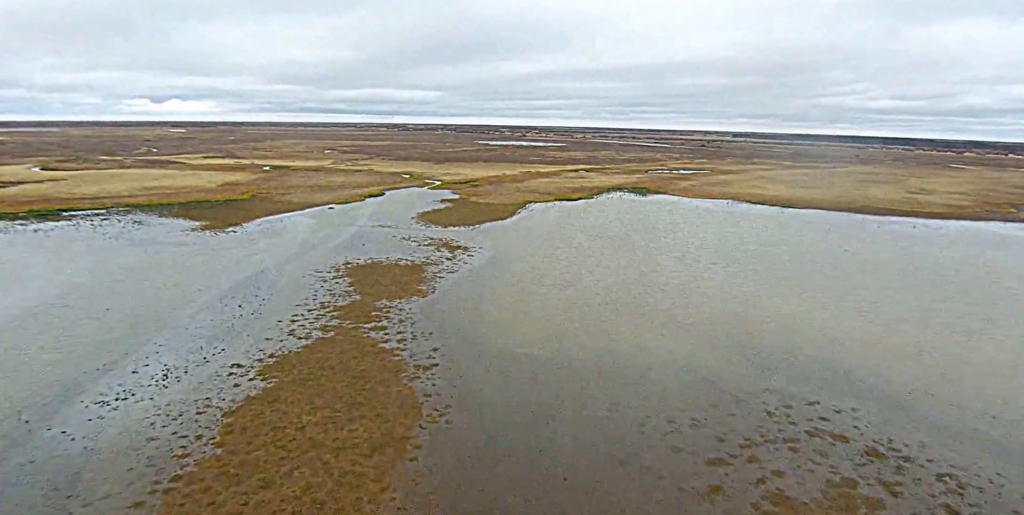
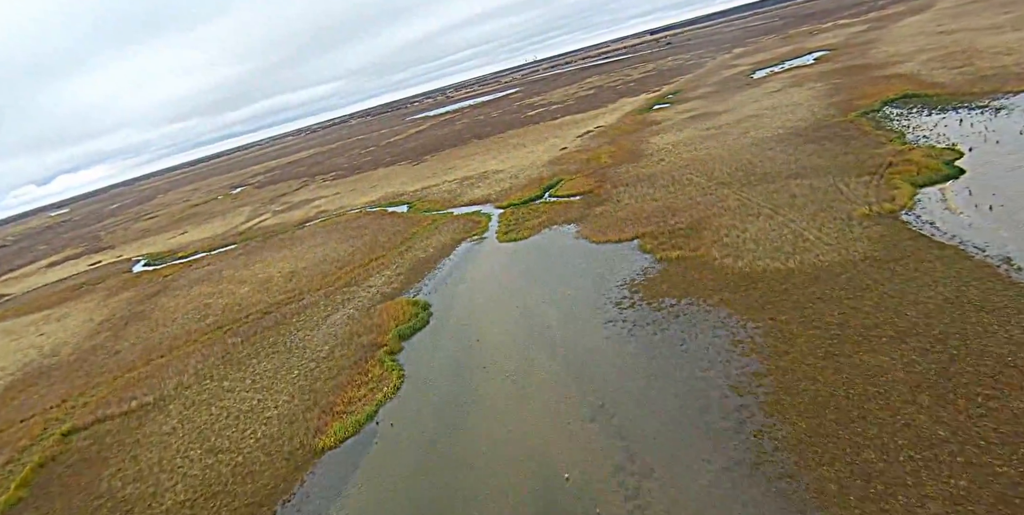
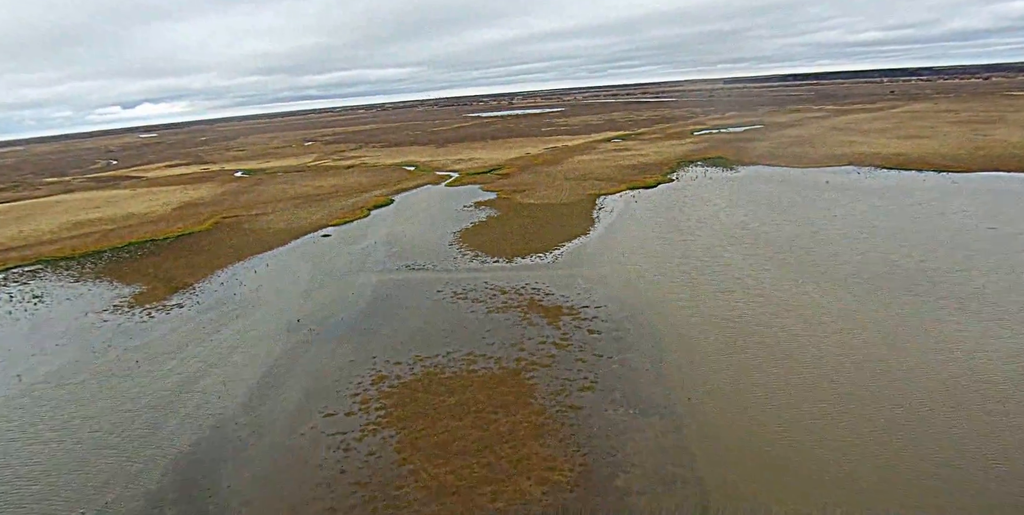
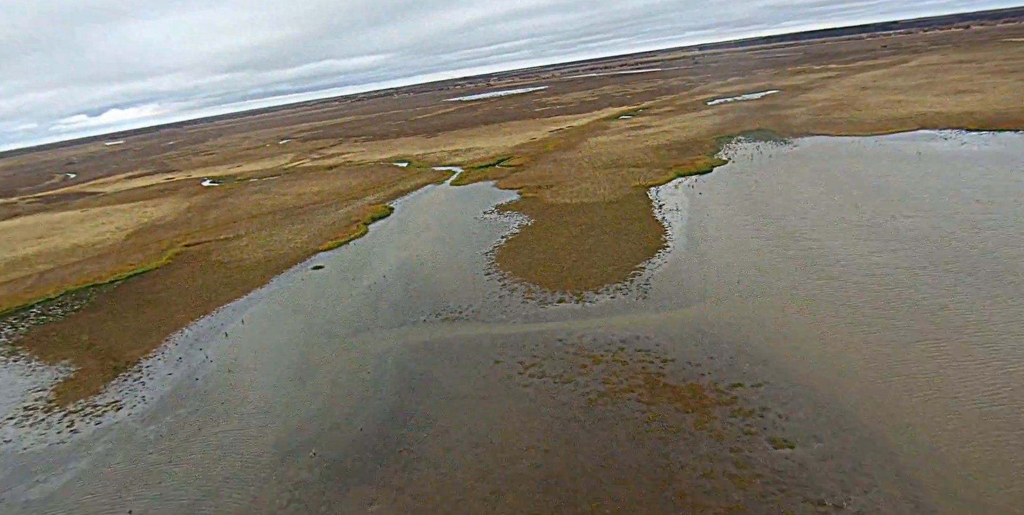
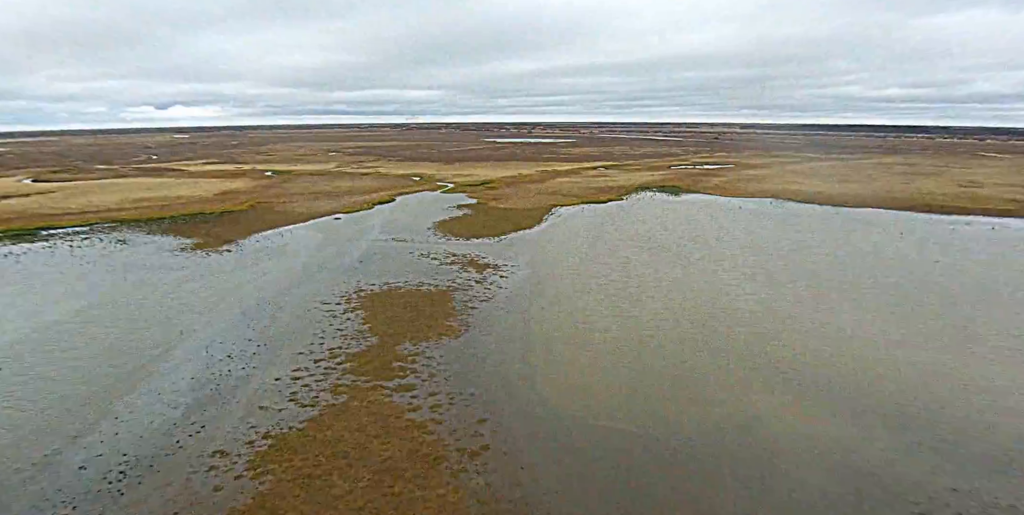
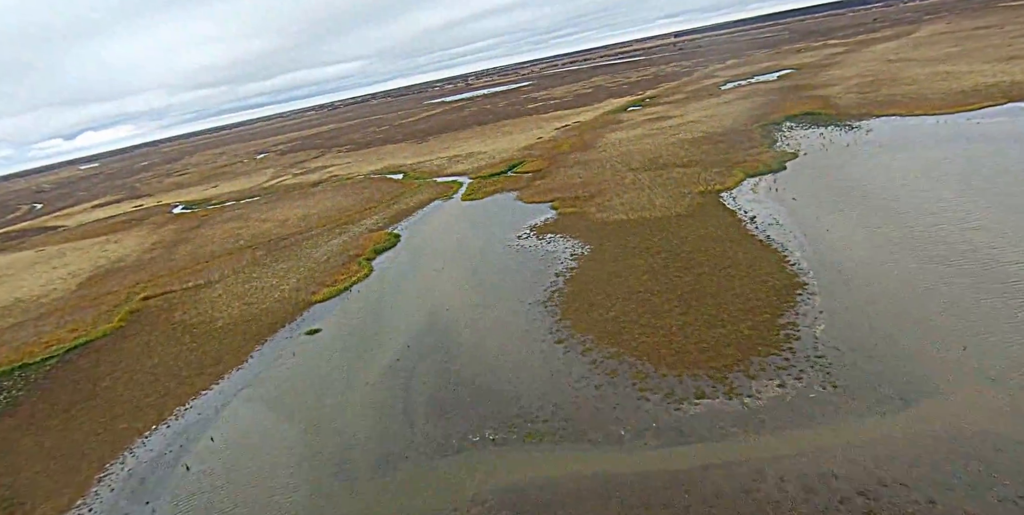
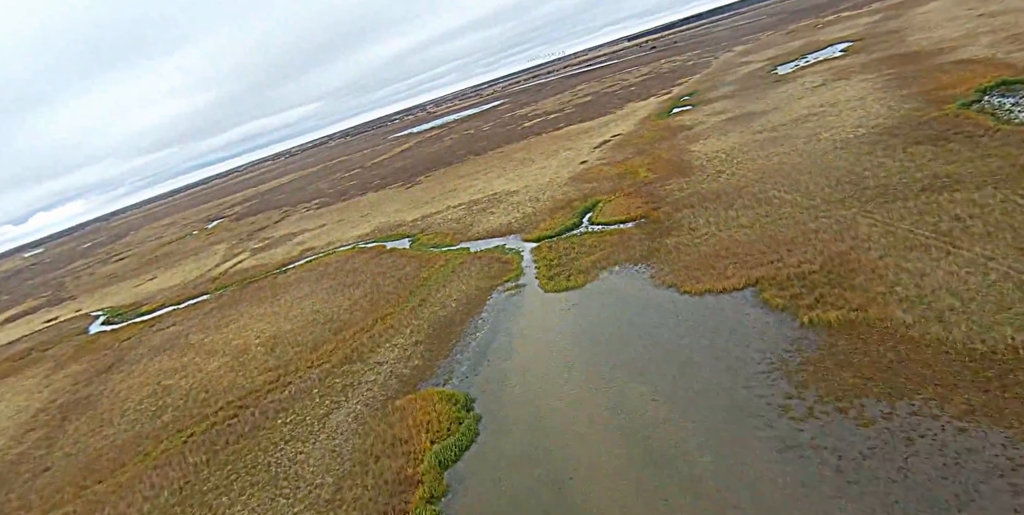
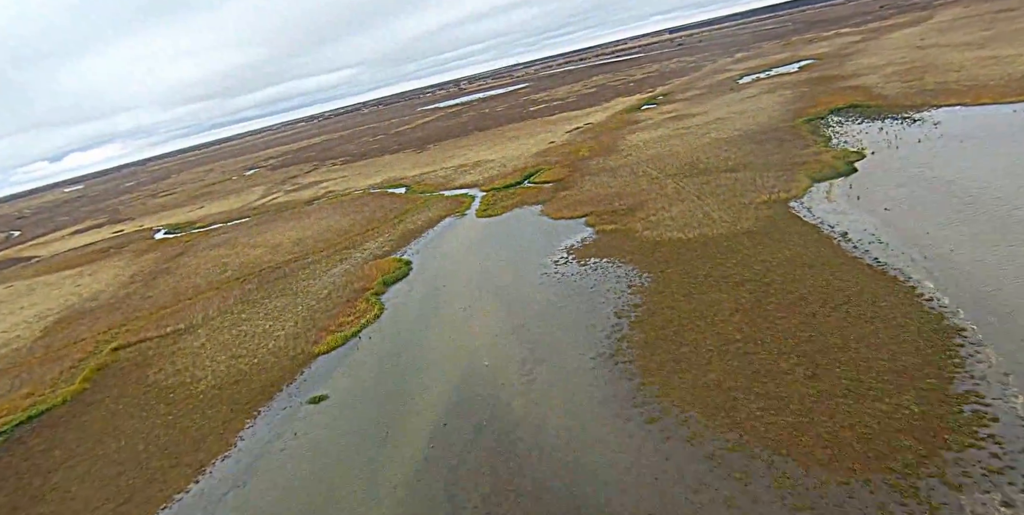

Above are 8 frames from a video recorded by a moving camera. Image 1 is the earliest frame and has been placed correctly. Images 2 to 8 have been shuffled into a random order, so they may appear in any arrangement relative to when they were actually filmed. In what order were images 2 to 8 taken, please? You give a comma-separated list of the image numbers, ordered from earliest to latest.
5, 3, 4, 6, 8, 2, 7
